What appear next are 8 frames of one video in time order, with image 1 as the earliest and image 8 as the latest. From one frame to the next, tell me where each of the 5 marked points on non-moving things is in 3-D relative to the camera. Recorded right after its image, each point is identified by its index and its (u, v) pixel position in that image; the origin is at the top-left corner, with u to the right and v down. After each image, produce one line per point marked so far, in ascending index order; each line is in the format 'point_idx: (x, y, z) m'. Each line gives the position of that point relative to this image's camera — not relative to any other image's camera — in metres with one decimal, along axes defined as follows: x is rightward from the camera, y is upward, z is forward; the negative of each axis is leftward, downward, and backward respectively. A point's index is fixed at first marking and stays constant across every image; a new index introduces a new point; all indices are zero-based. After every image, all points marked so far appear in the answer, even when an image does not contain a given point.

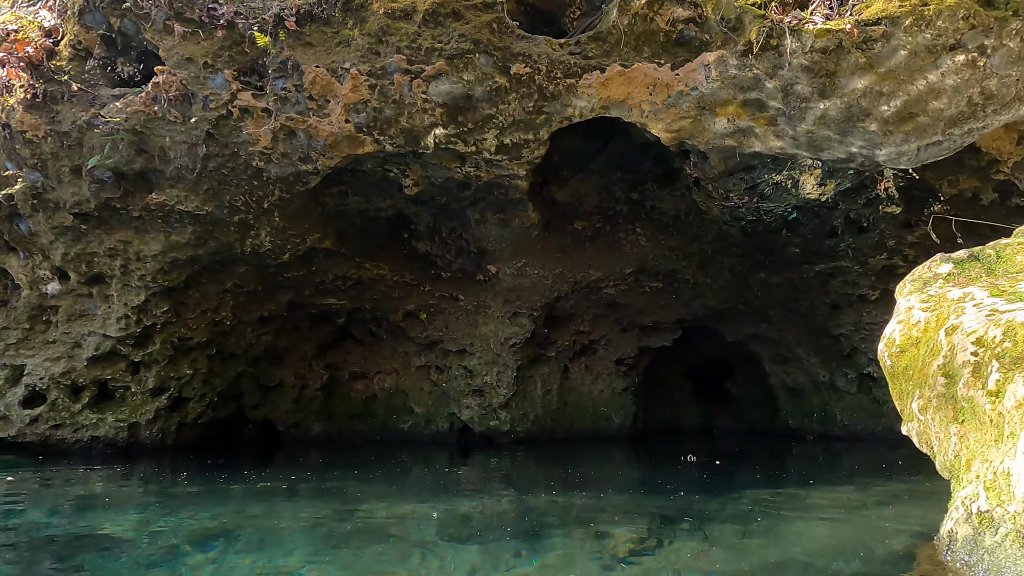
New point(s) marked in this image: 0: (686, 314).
0: (+2.1, -0.3, +6.4) m
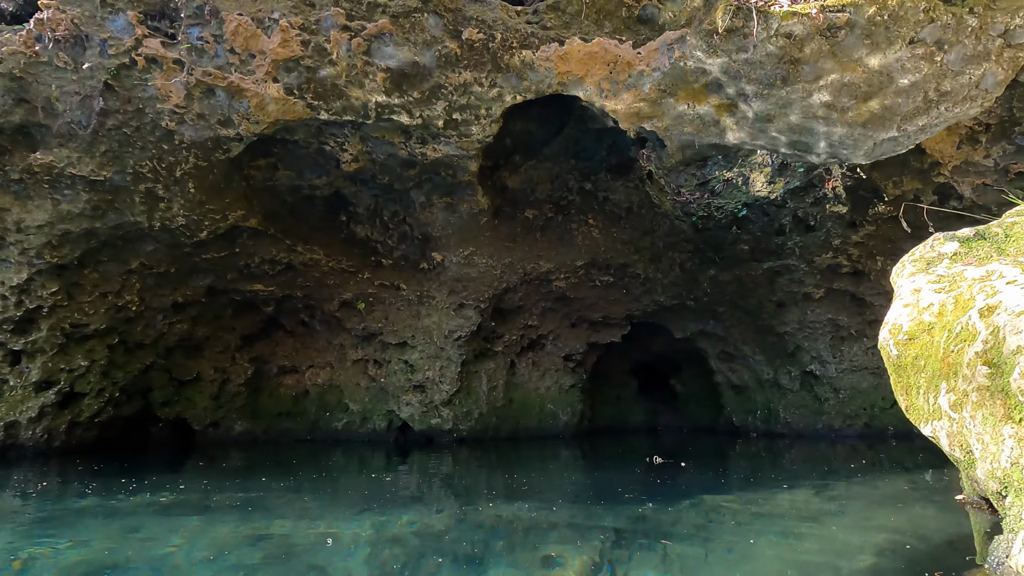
0: (+1.4, -0.3, +6.3) m
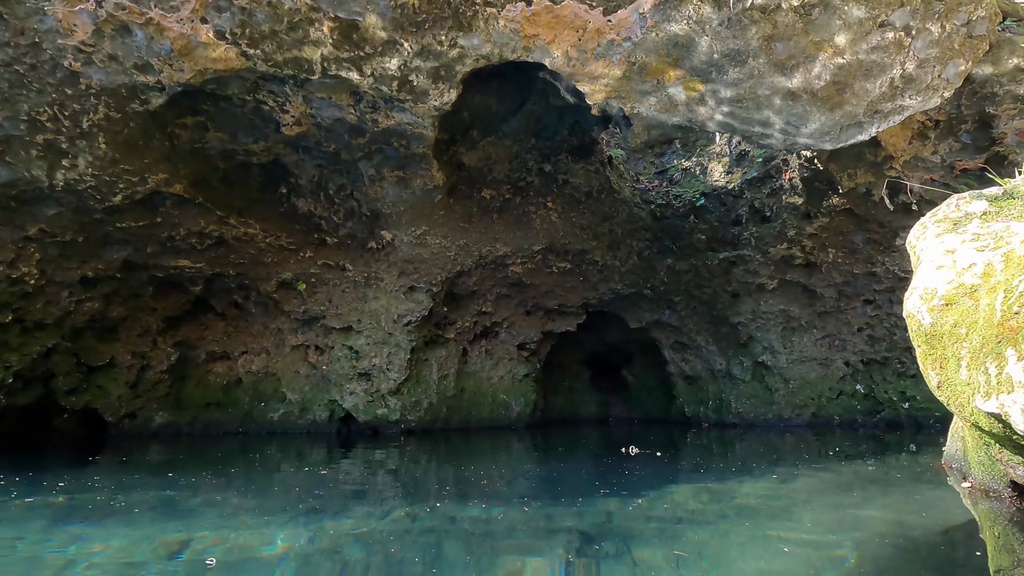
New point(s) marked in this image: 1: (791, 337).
0: (+0.9, -0.1, +6.1) m
1: (+3.0, -0.5, +5.7) m
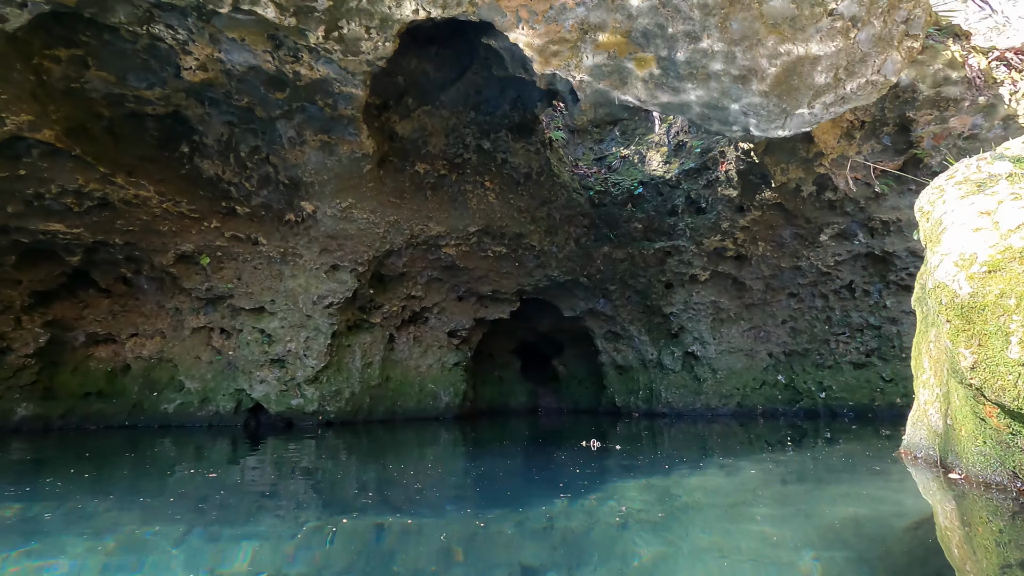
0: (+0.2, 0.0, +5.9) m
1: (+2.3, -0.4, +5.8) m
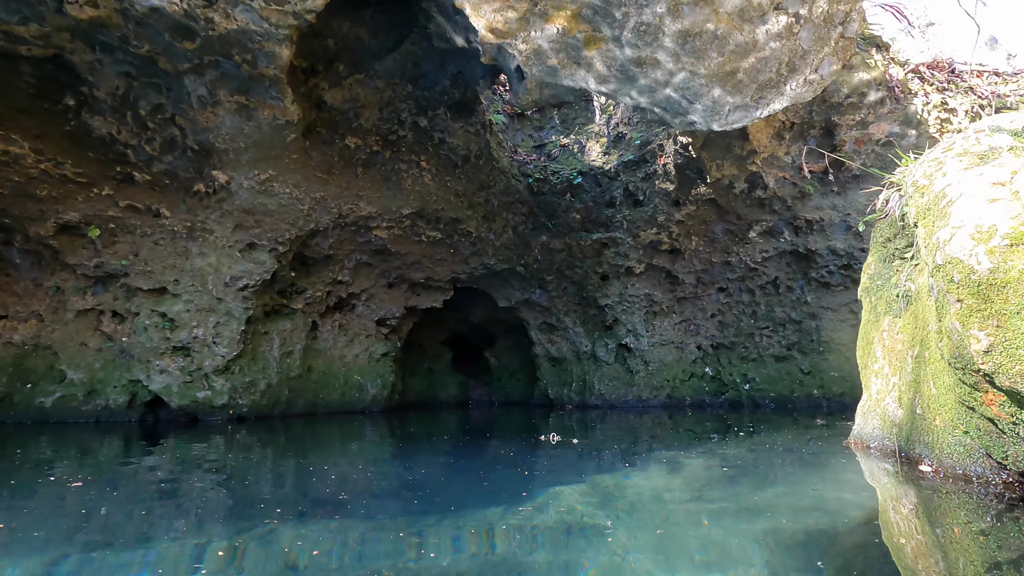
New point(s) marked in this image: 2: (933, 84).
0: (-0.5, +0.1, +5.7) m
1: (+1.5, -0.4, +5.9) m
2: (+3.9, +1.9, +5.0) m
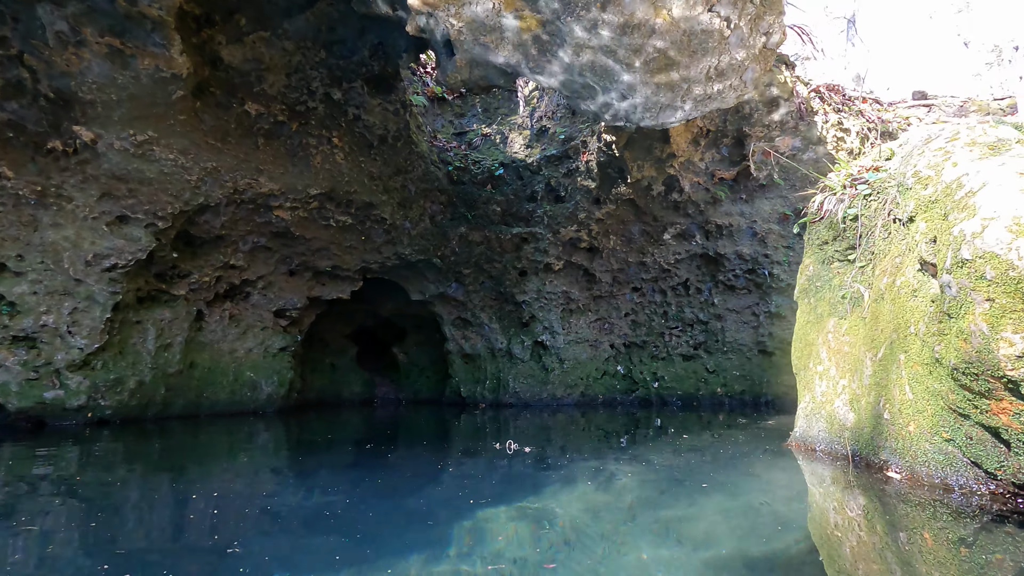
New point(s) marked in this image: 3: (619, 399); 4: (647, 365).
0: (-1.4, +0.2, +5.3) m
1: (+0.6, -0.3, +5.8) m
2: (+3.2, +1.8, +5.3) m
3: (+1.2, -1.2, +6.0) m
4: (+1.5, -0.9, +5.9) m
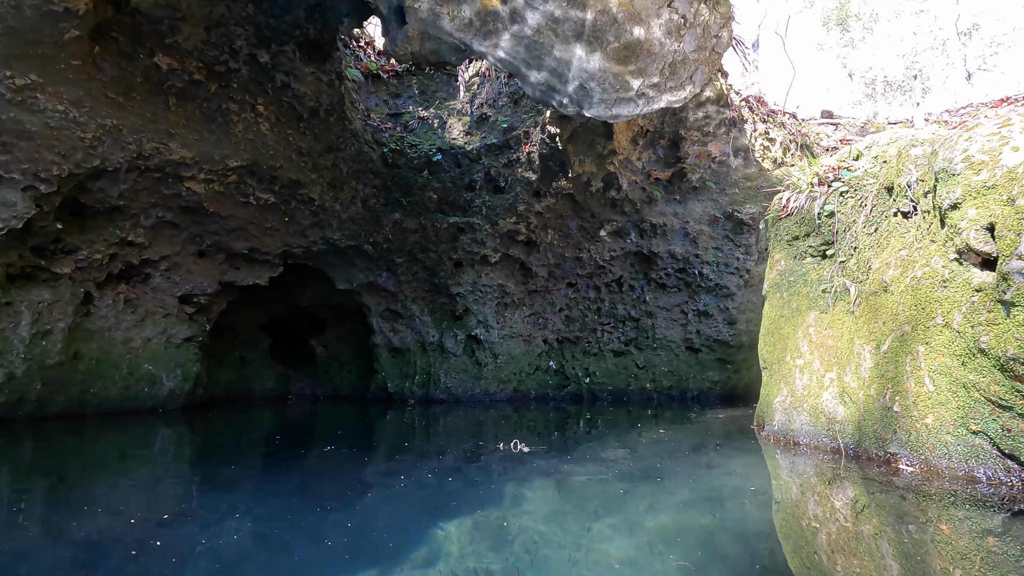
0: (-2.0, +0.4, +4.9) m
1: (-0.1, -0.3, +5.7) m
2: (+2.6, +1.8, +5.6) m
3: (+0.4, -1.2, +6.0) m
4: (+0.7, -0.8, +5.9) m
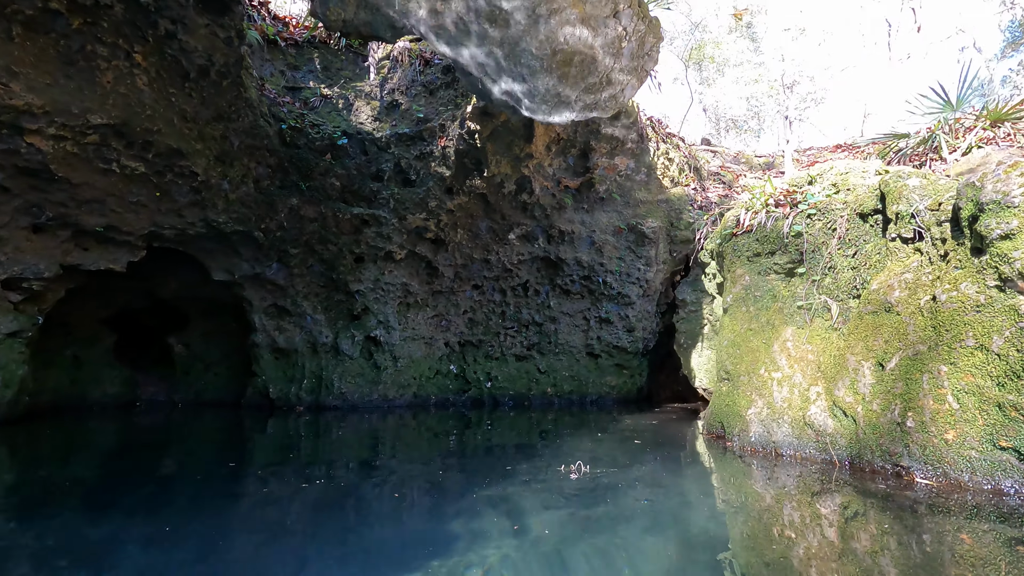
0: (-2.6, +0.5, +4.1) m
1: (-1.1, -0.2, +5.4) m
2: (+1.6, +1.7, +6.0) m
3: (-0.7, -1.2, +5.8) m
4: (-0.3, -0.8, +5.8) m
